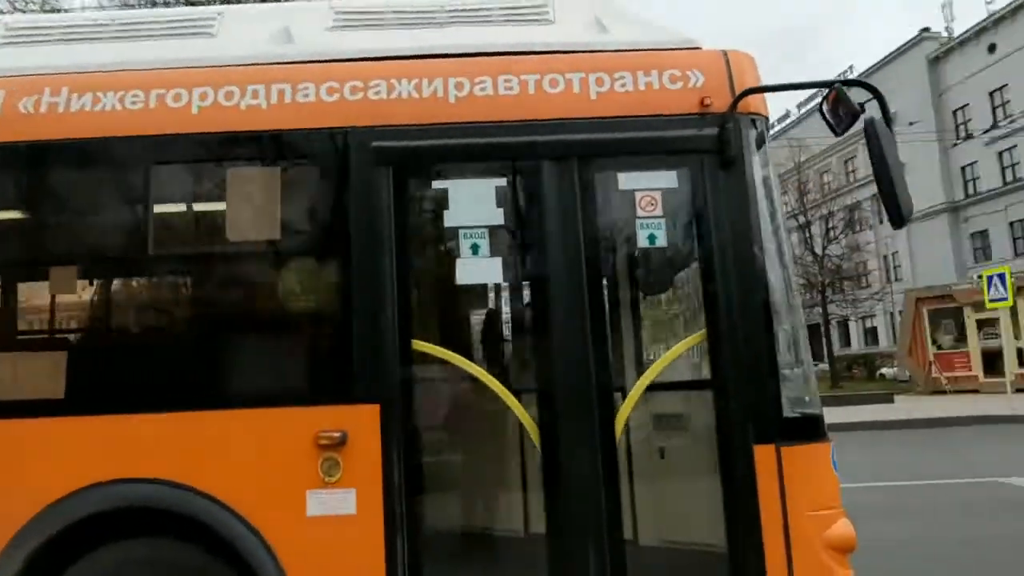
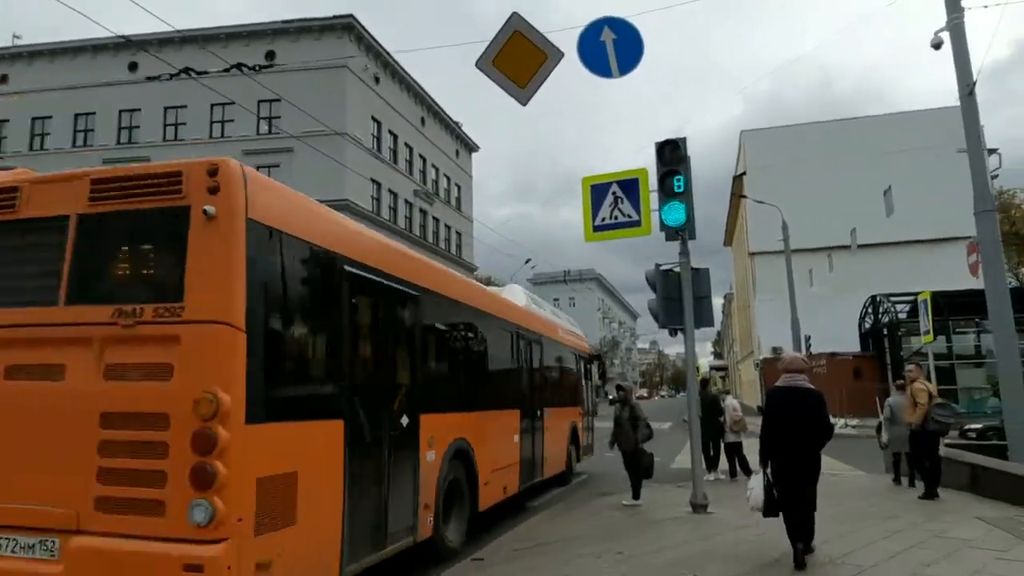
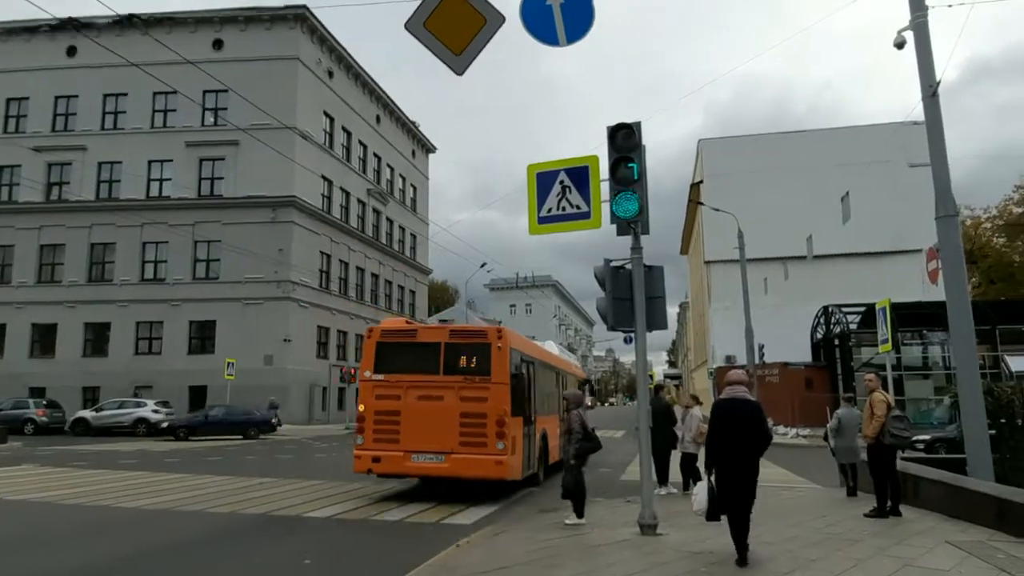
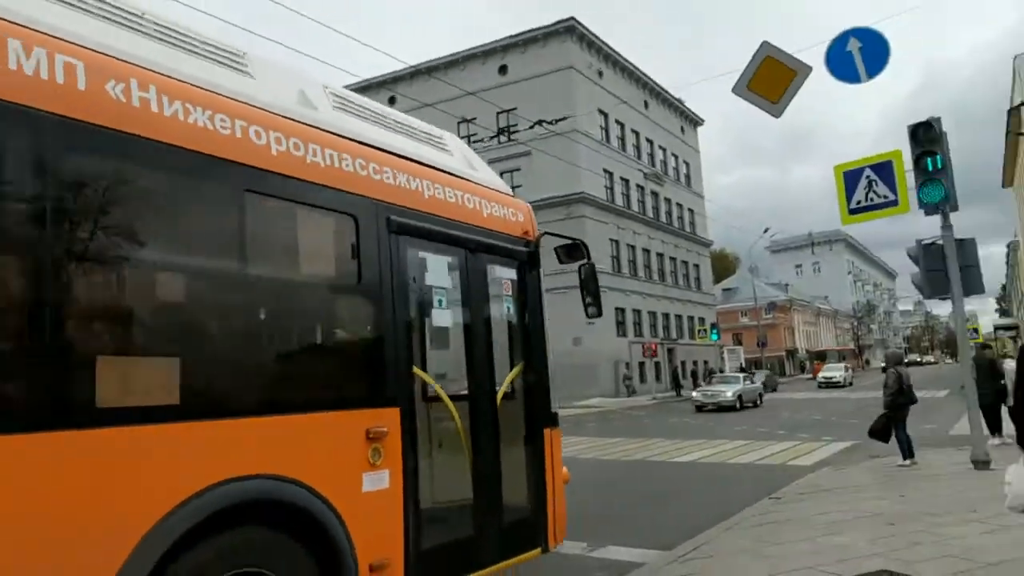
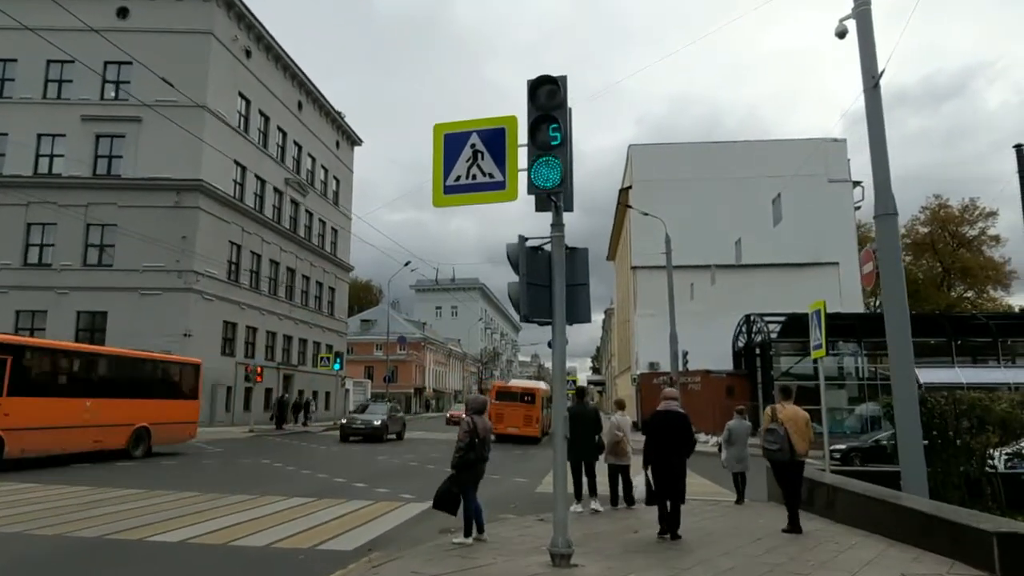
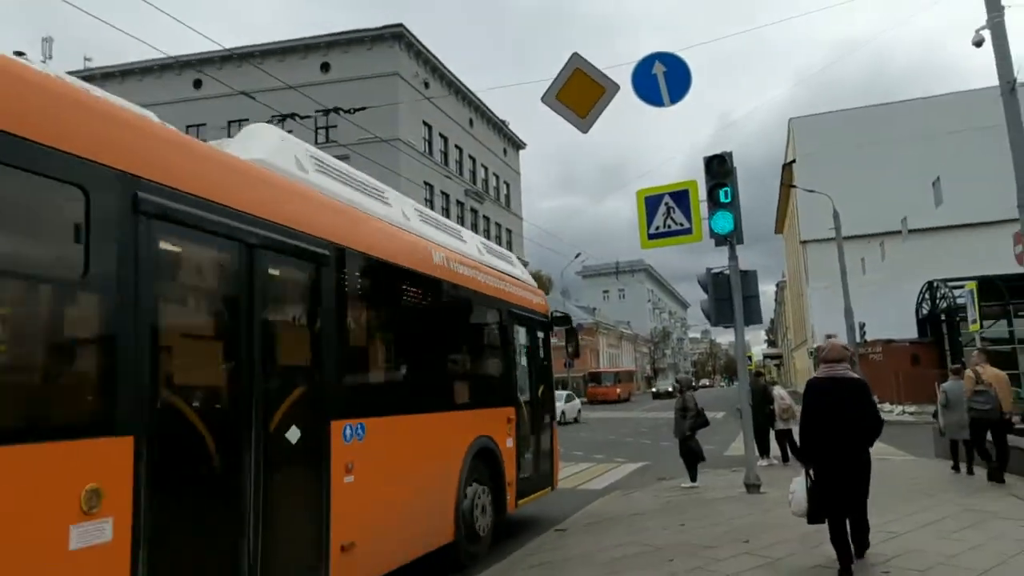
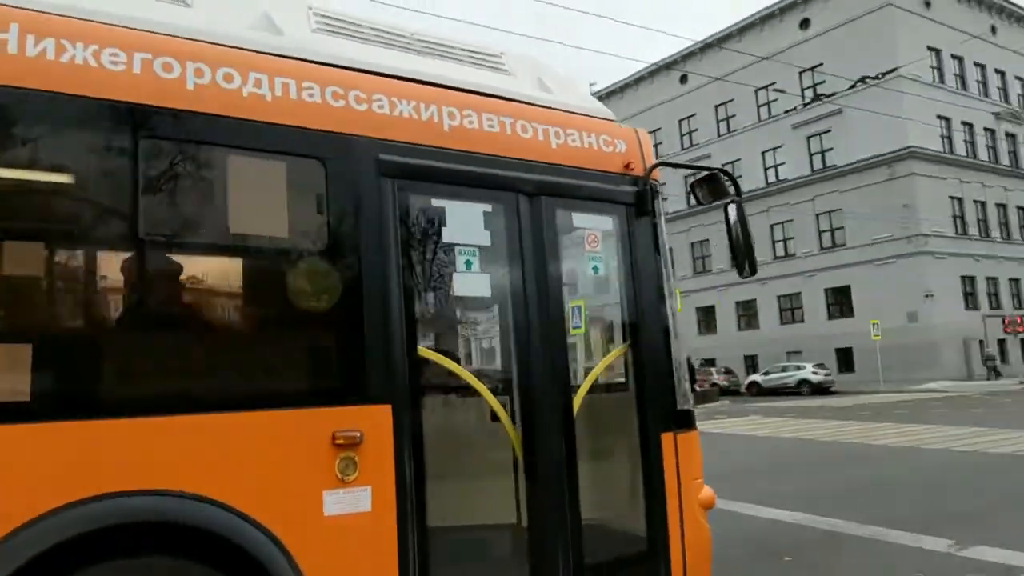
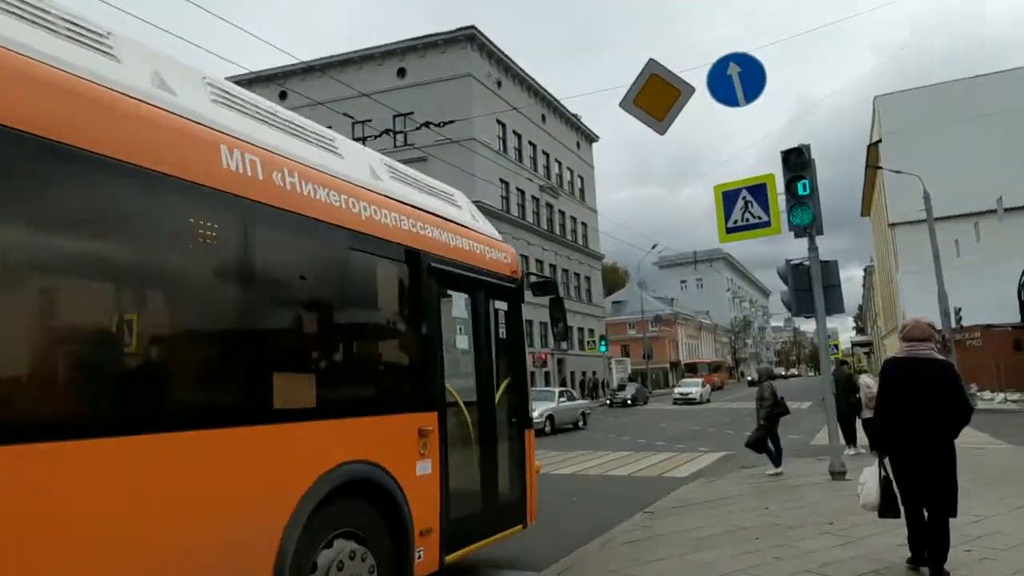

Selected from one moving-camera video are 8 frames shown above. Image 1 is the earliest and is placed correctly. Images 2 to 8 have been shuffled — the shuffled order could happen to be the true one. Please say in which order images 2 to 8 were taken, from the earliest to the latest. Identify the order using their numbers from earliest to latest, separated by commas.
7, 4, 8, 6, 2, 3, 5
